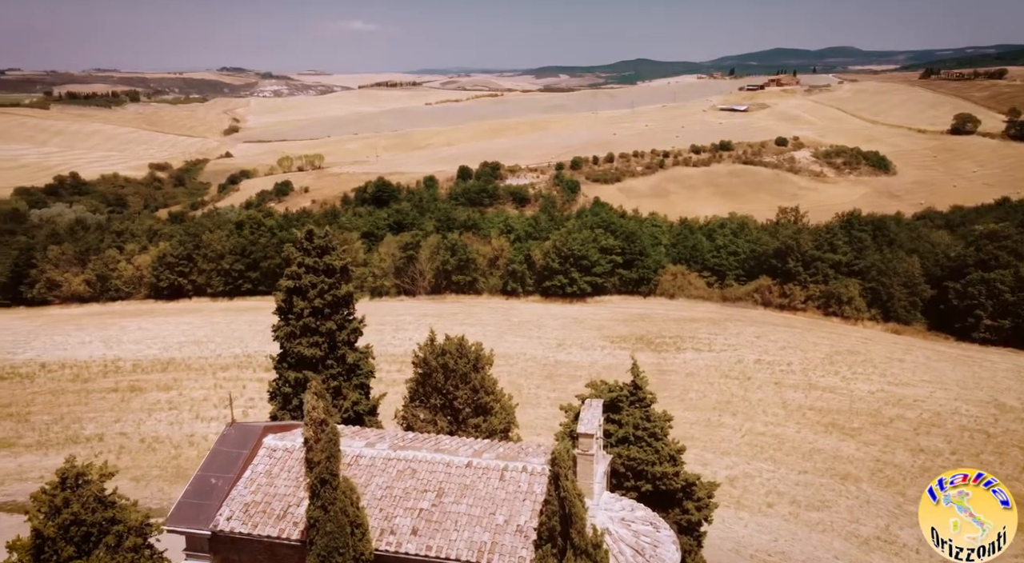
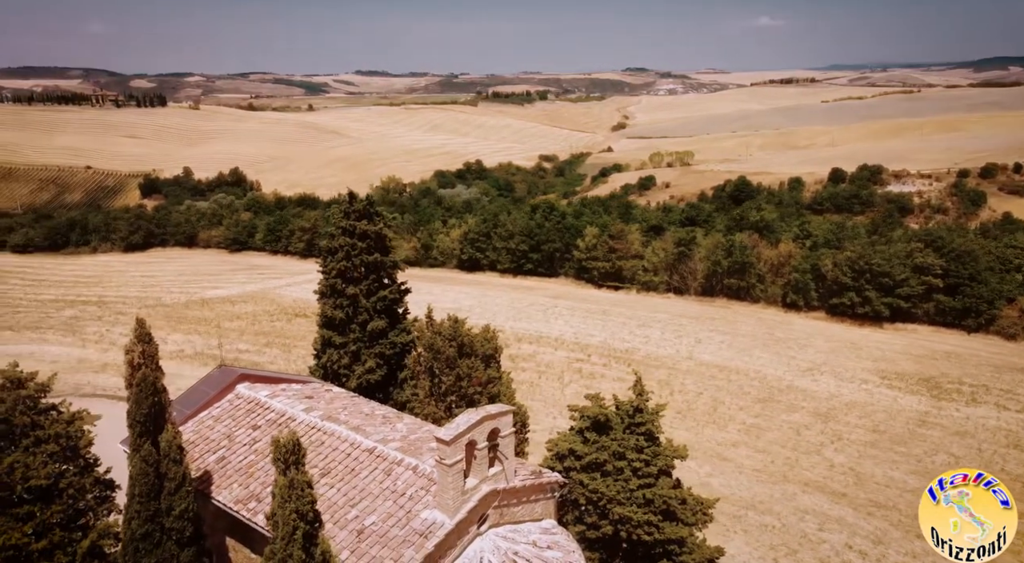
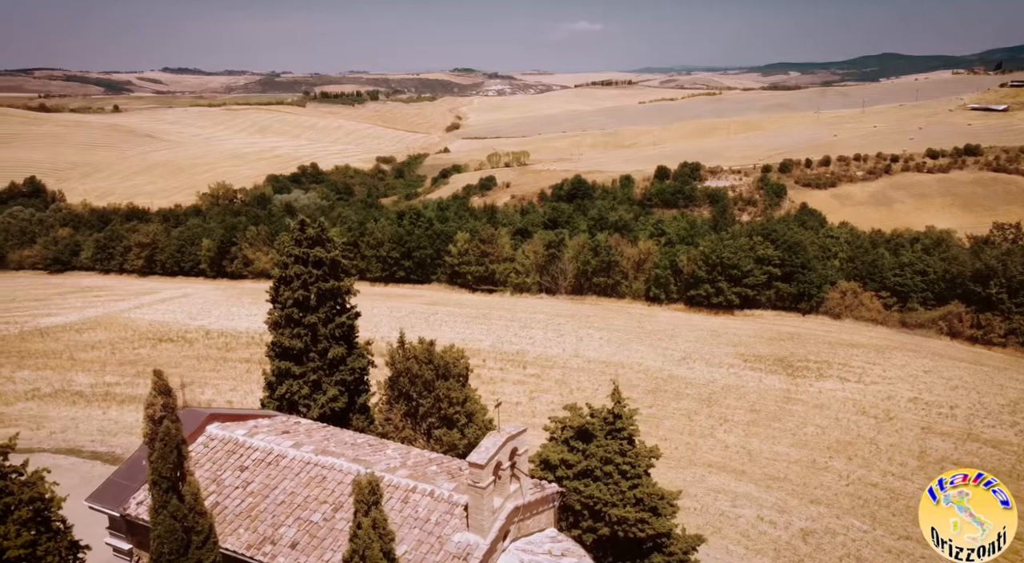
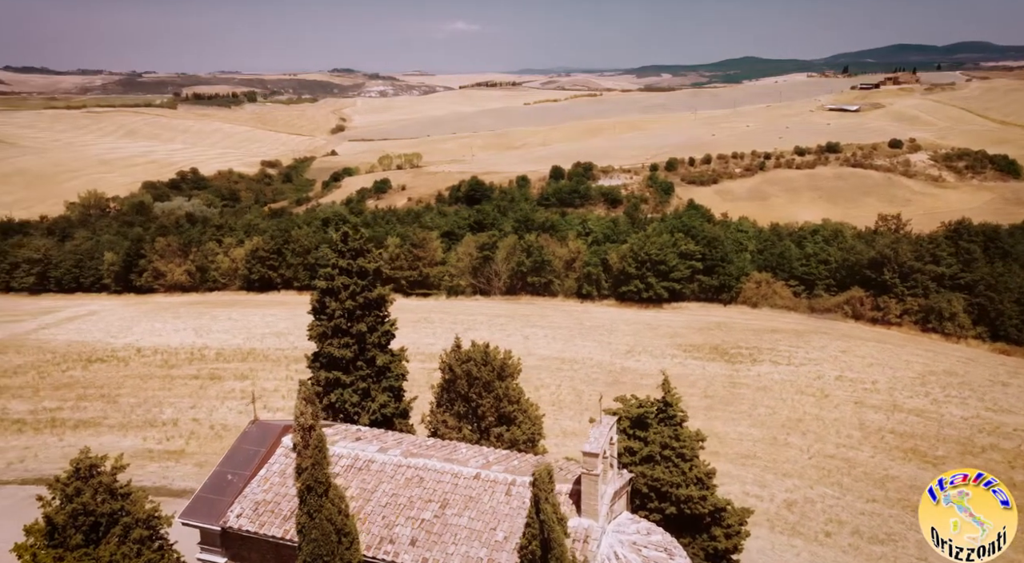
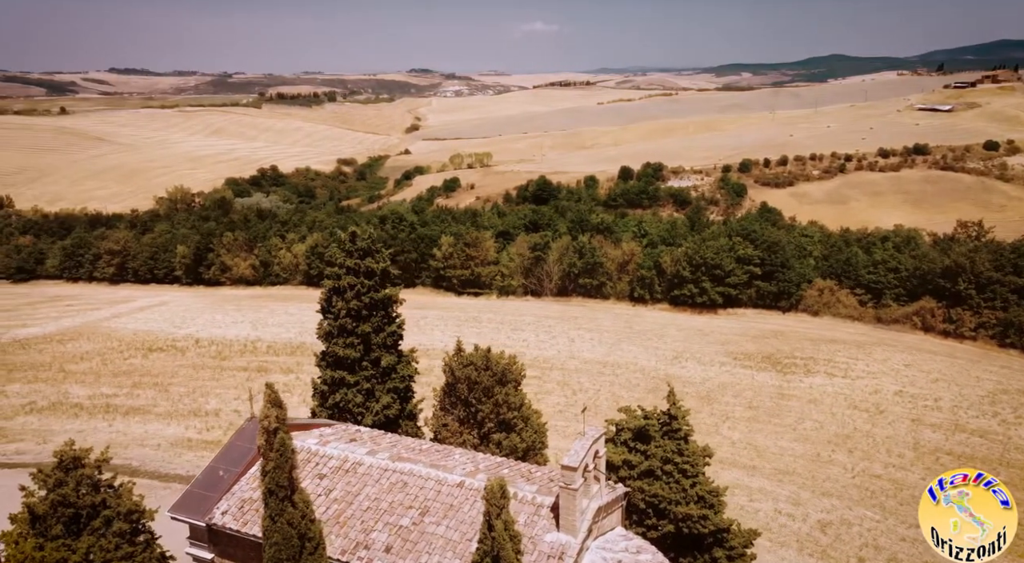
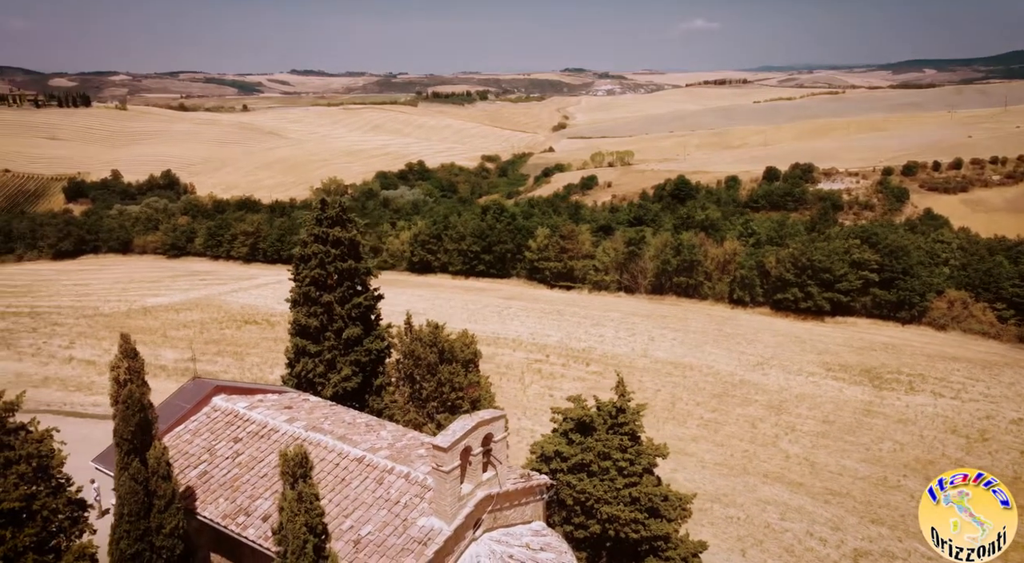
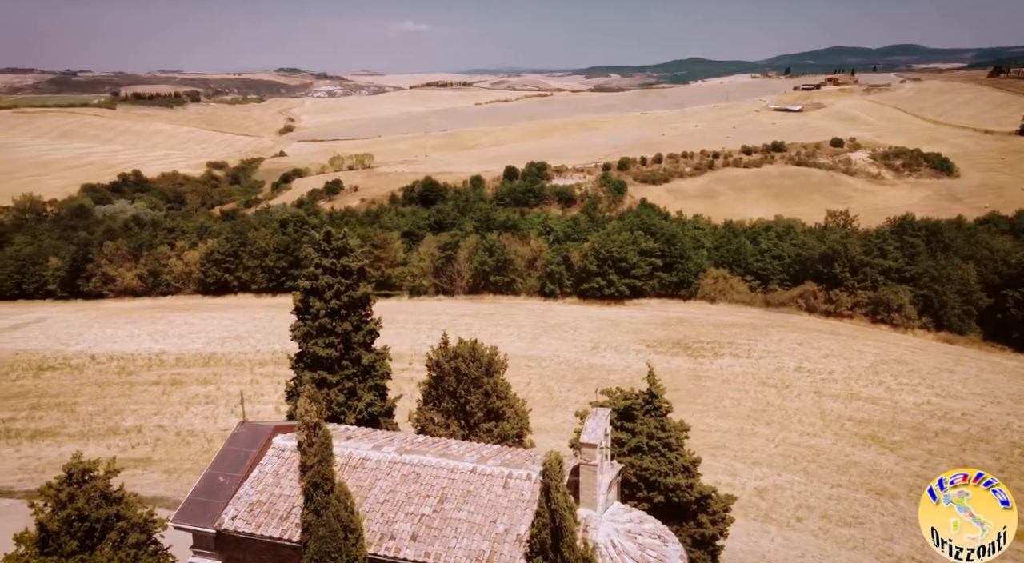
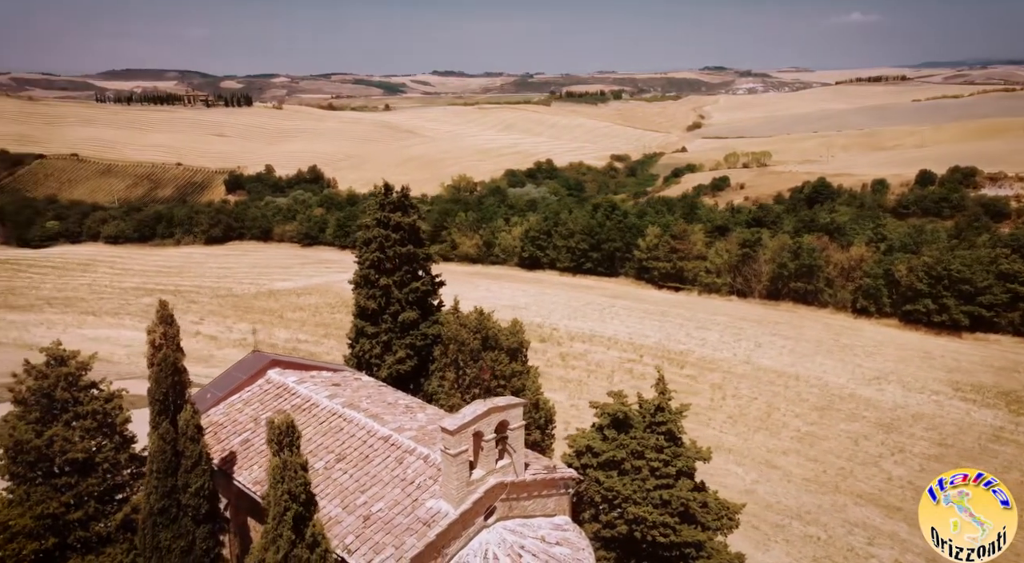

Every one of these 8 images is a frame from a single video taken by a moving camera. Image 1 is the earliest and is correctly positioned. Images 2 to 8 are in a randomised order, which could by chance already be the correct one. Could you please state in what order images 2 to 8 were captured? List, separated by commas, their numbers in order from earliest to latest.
7, 4, 5, 3, 6, 2, 8
